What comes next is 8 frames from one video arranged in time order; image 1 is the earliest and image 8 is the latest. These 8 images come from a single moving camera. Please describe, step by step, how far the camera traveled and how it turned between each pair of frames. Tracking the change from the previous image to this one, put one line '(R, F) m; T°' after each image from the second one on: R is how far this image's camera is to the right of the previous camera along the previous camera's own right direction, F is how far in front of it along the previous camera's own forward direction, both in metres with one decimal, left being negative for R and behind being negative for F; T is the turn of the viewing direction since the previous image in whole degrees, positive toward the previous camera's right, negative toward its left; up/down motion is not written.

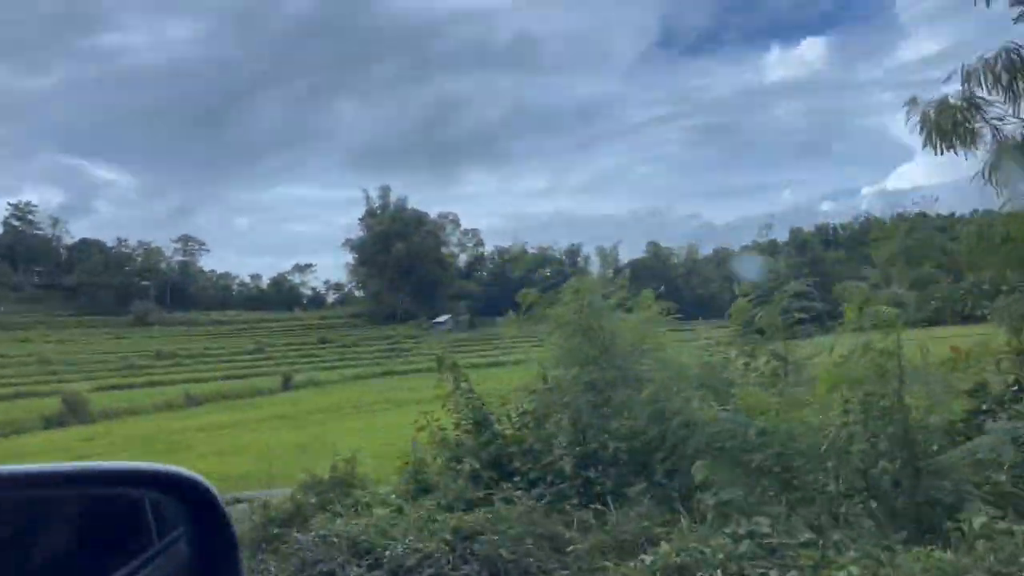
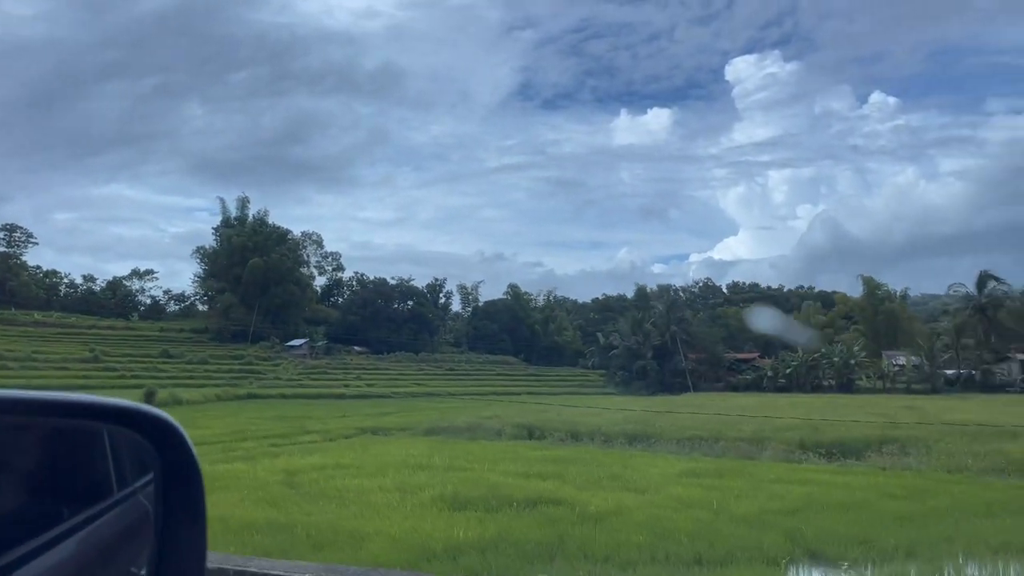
(-1.1, +0.7) m; +11°
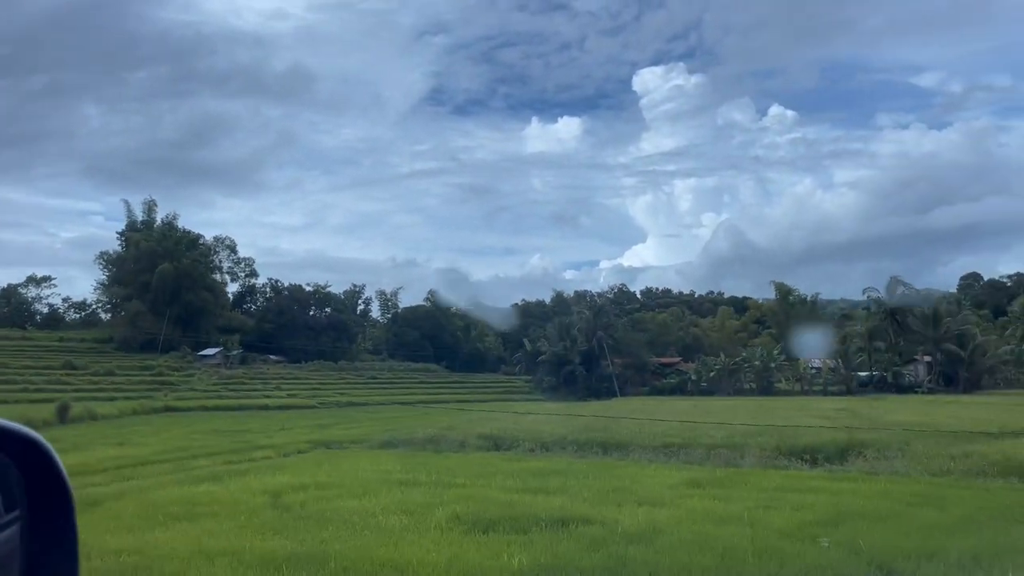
(-0.5, +0.3) m; +6°
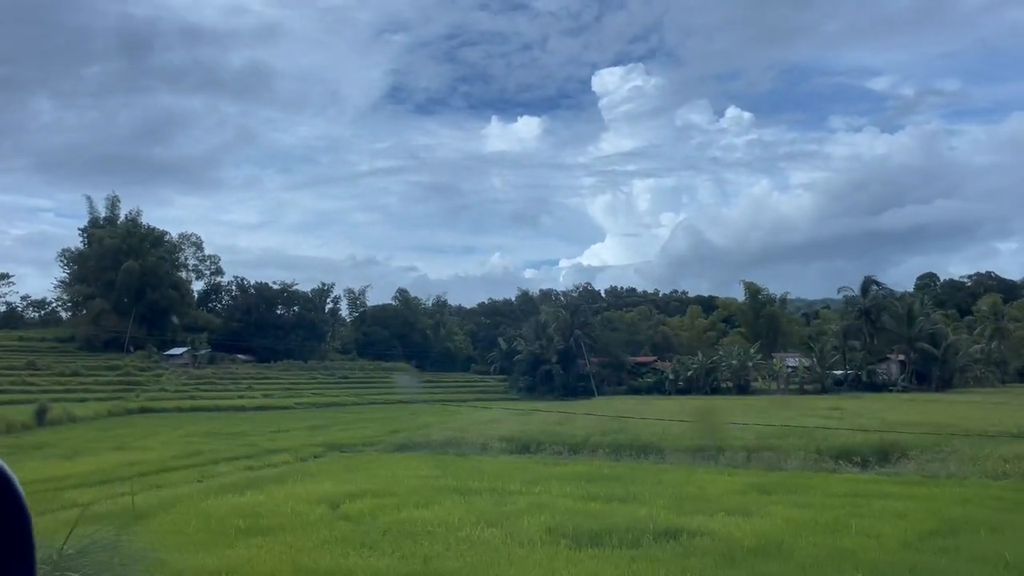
(-0.6, +0.2) m; +3°
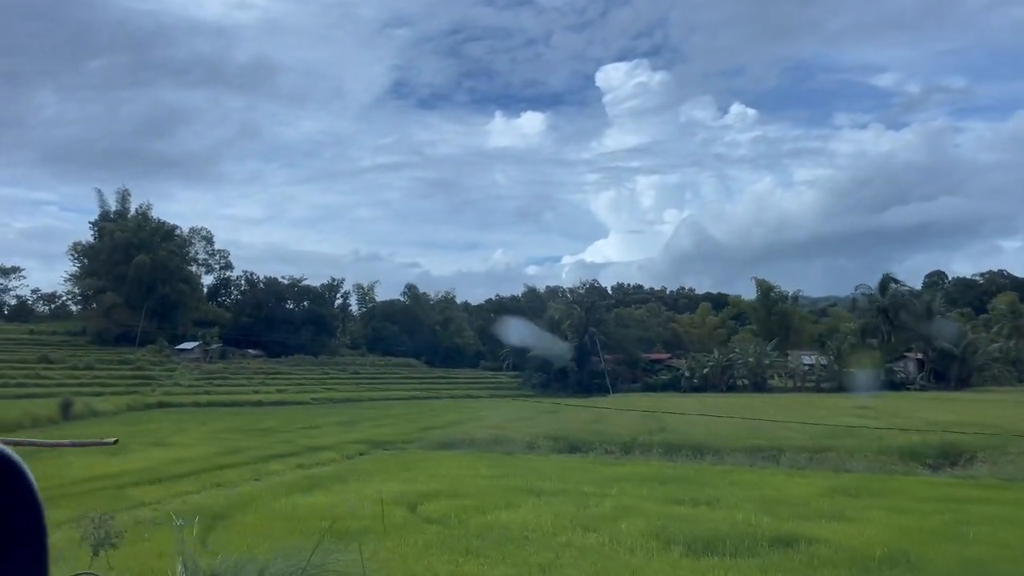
(-0.4, +0.1) m; 0°
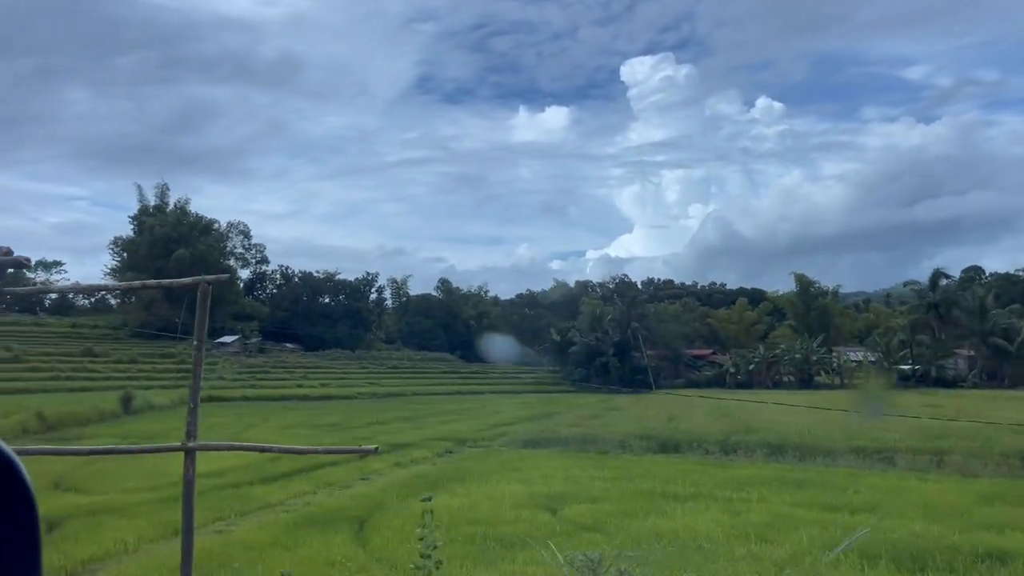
(-0.6, +0.2) m; -2°
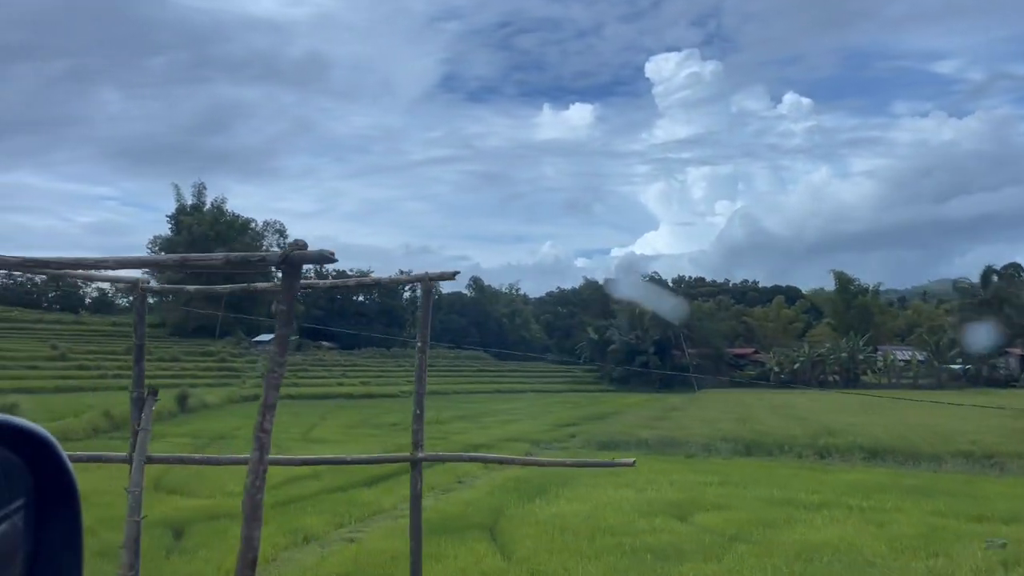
(-0.5, +0.2) m; -2°
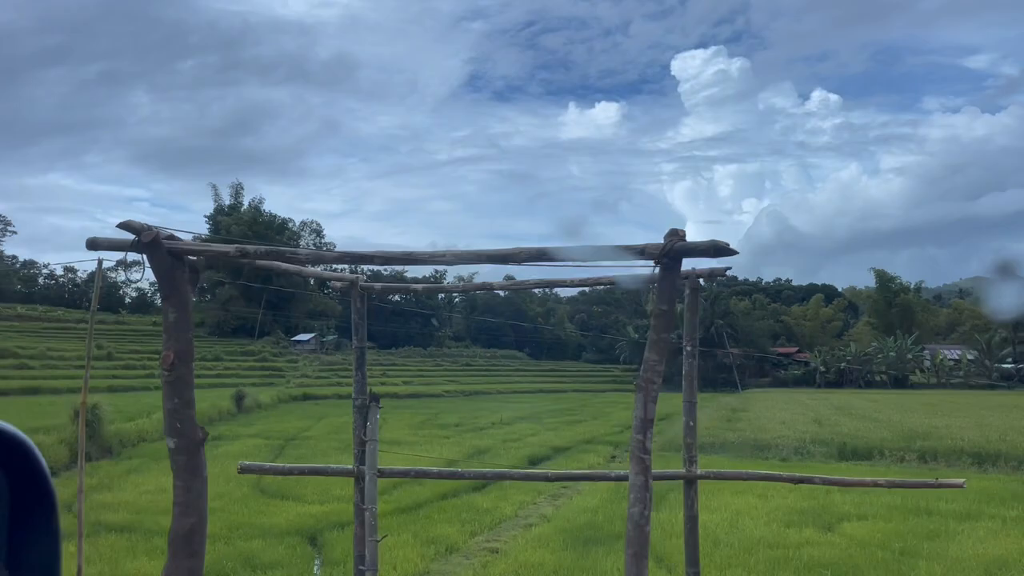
(-0.5, +0.2) m; -2°
